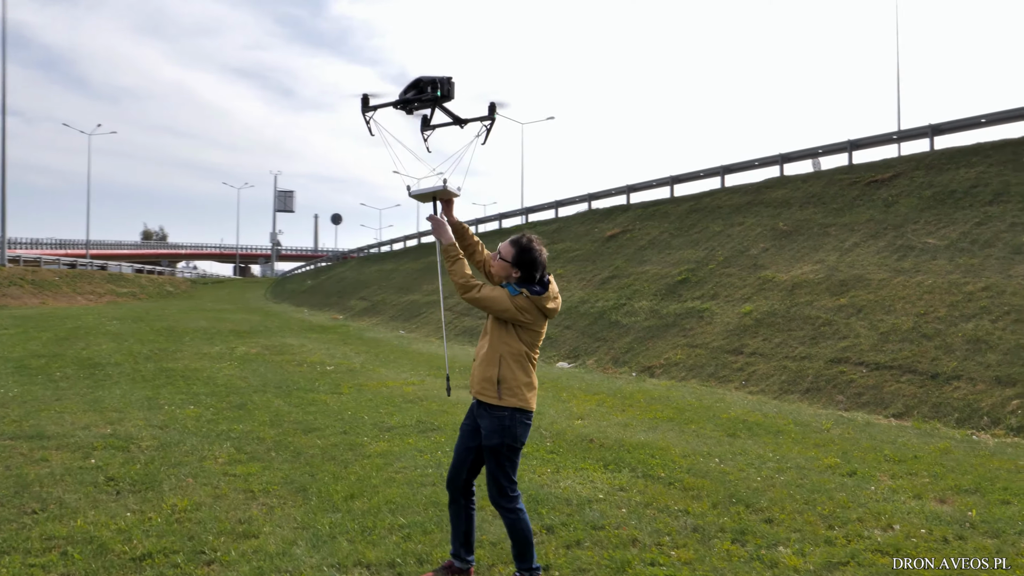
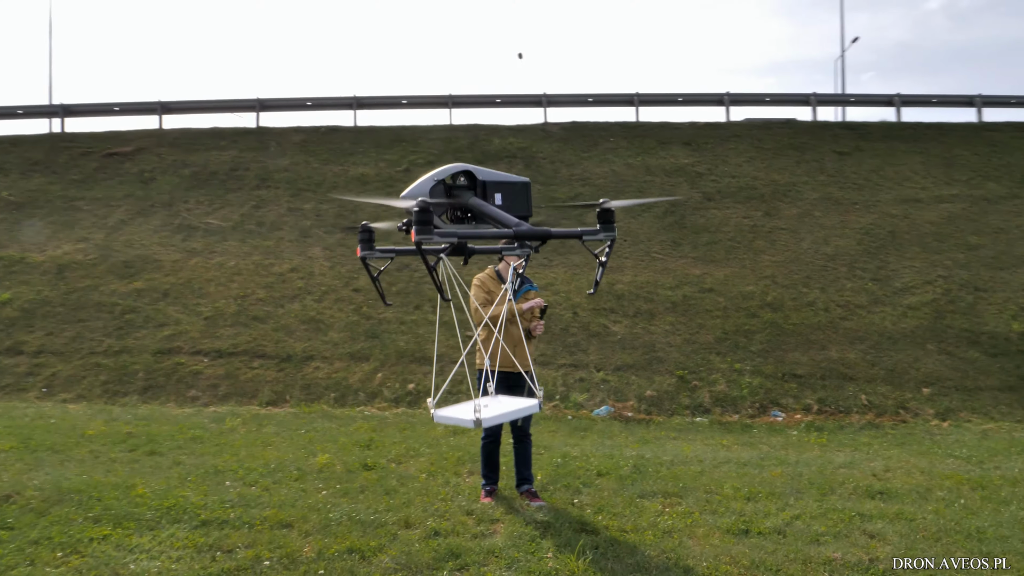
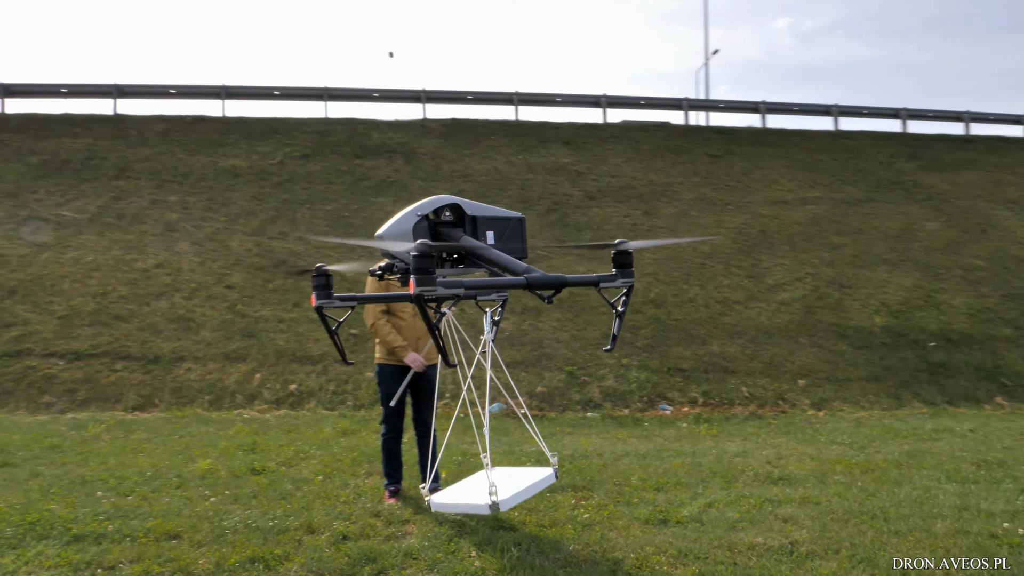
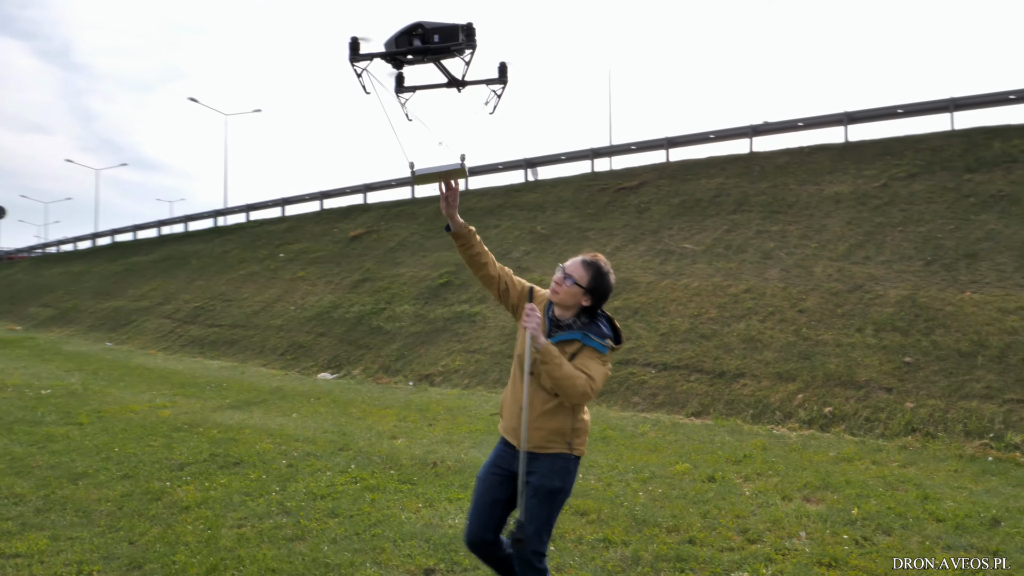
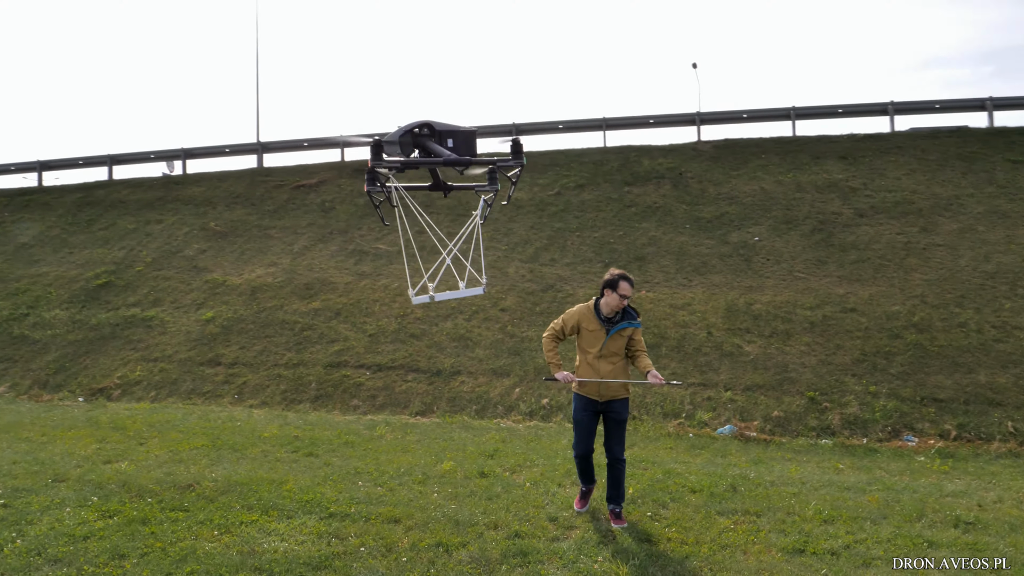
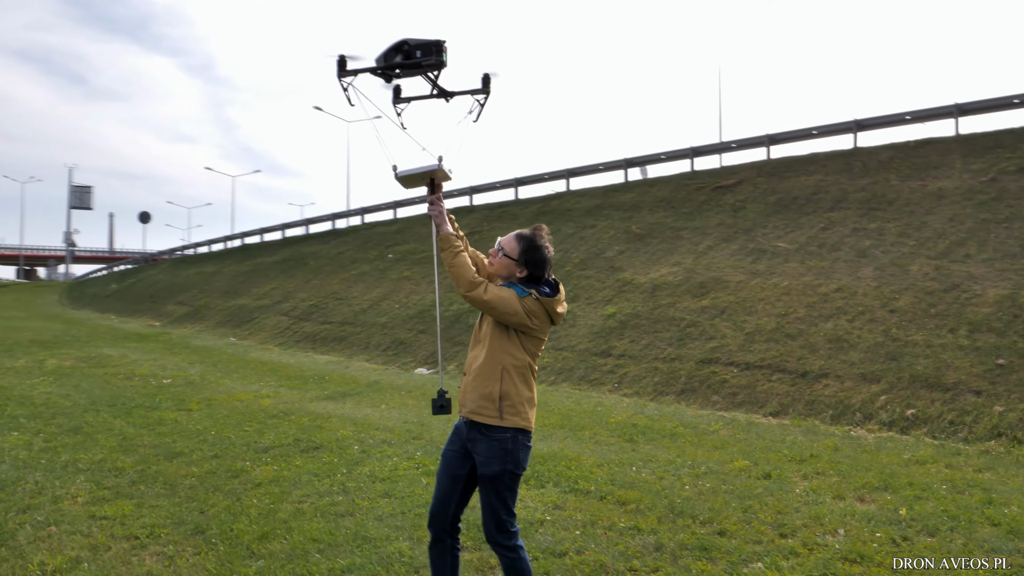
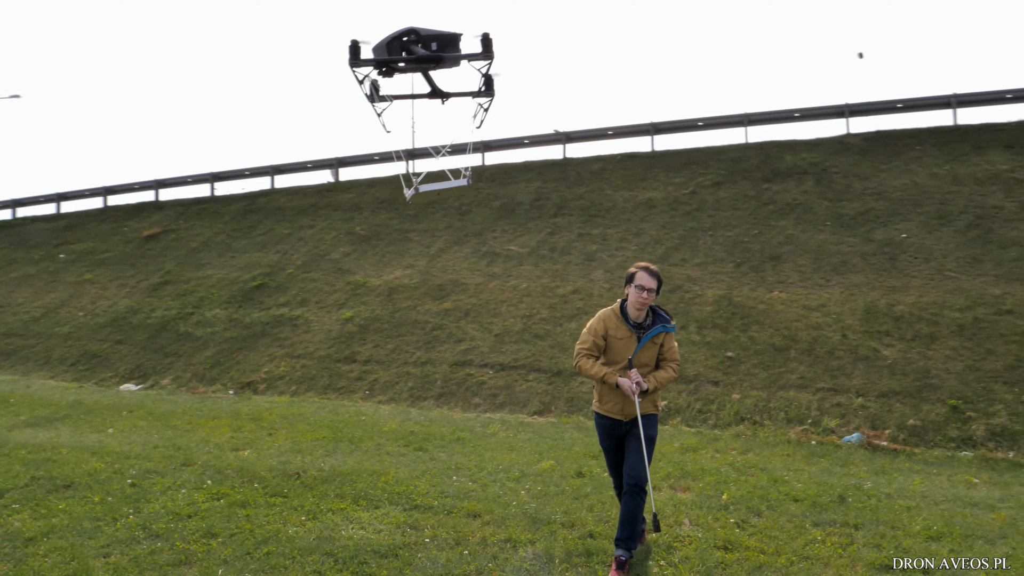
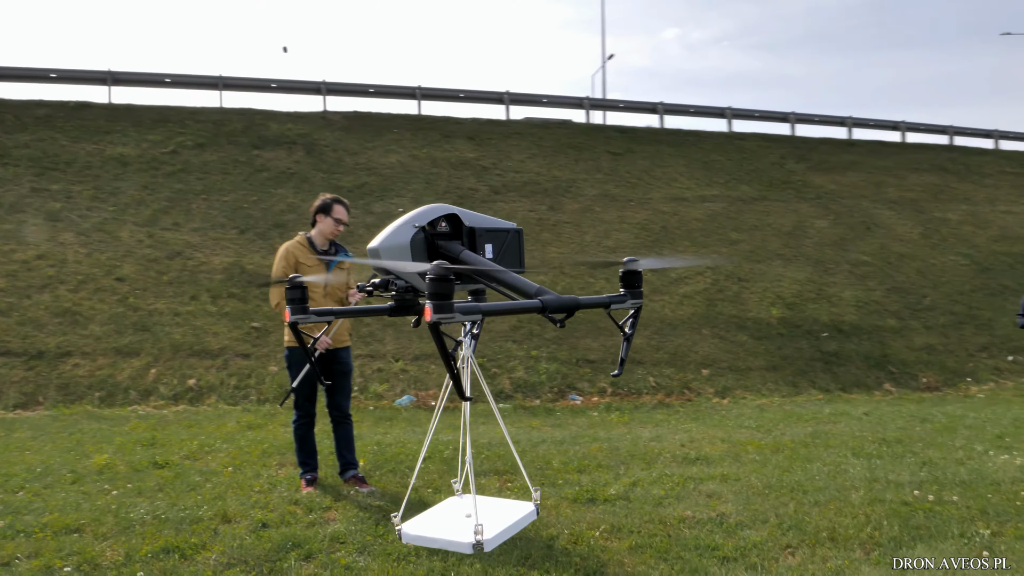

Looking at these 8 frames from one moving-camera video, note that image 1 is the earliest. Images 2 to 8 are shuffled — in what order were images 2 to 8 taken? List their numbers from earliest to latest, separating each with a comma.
6, 4, 7, 5, 2, 3, 8
